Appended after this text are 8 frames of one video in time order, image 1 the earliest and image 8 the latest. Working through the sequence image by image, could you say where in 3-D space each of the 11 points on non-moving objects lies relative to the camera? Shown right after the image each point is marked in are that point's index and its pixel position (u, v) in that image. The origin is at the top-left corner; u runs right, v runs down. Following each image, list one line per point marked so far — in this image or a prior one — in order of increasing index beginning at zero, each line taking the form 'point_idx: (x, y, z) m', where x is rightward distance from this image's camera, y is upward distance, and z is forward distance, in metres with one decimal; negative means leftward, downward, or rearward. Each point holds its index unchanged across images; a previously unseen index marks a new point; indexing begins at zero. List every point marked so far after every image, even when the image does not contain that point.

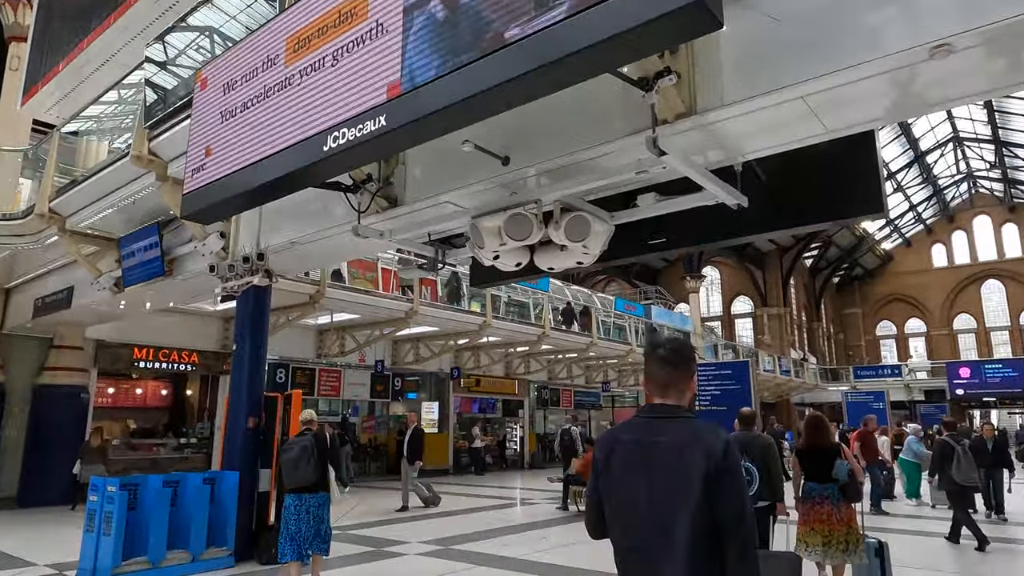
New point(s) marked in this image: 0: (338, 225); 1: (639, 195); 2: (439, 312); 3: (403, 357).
0: (-1.3, +0.5, +5.0) m
1: (+0.8, +0.6, +4.1) m
2: (-1.6, -0.4, +13.7) m
3: (-2.7, -1.7, +16.3) m
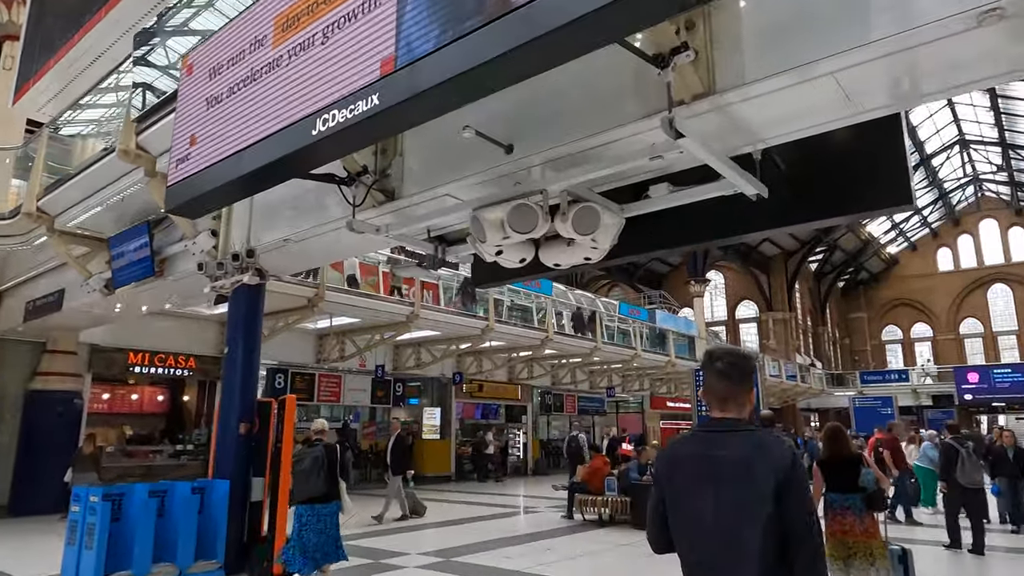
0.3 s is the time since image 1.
0: (-1.3, +0.5, +4.8) m
1: (+0.8, +0.6, +3.9) m
2: (-1.5, -0.5, +13.5) m
3: (-2.6, -1.8, +16.1) m
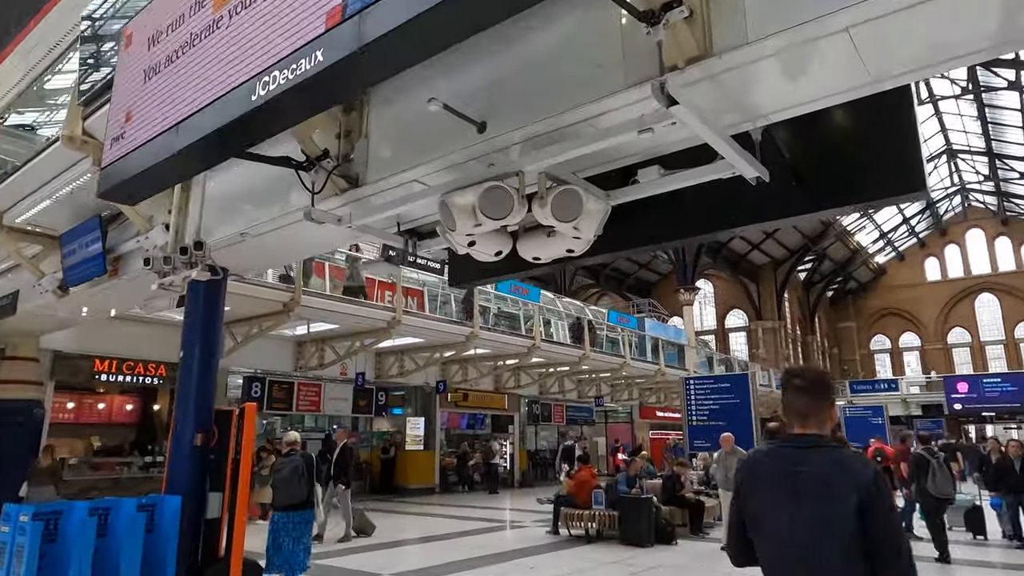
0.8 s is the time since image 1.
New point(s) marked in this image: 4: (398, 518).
0: (-1.5, +0.5, +4.4) m
1: (+0.7, +0.6, +3.5) m
2: (-1.8, -0.6, +13.0) m
3: (-3.0, -2.0, +15.6) m
4: (-2.2, -4.5, +12.9) m
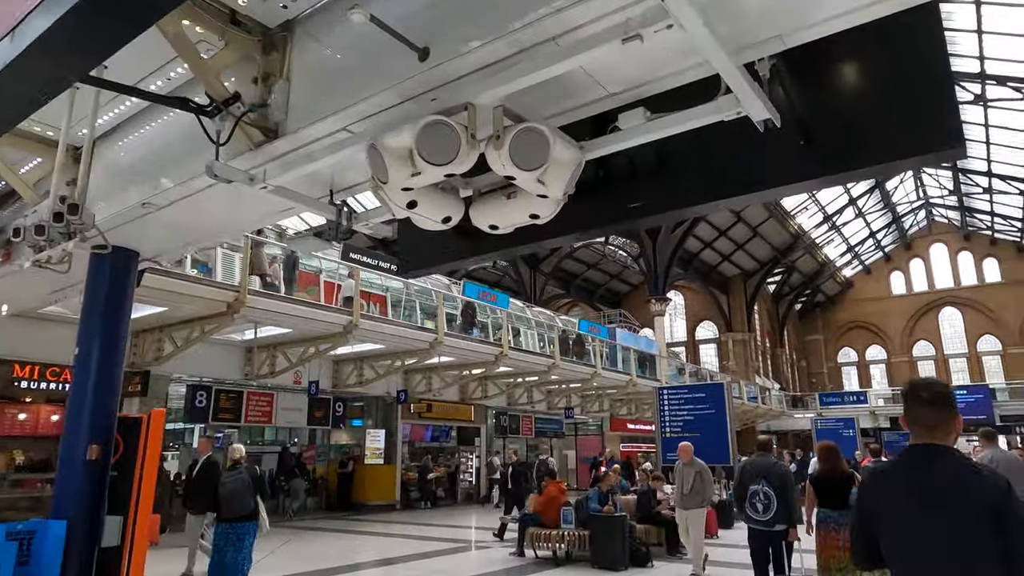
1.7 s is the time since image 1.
0: (-1.7, +0.6, +3.6) m
1: (+0.5, +0.8, +2.9) m
2: (-2.4, -0.7, +12.2) m
3: (-3.7, -2.0, +14.7) m
4: (-2.9, -4.5, +12.0) m
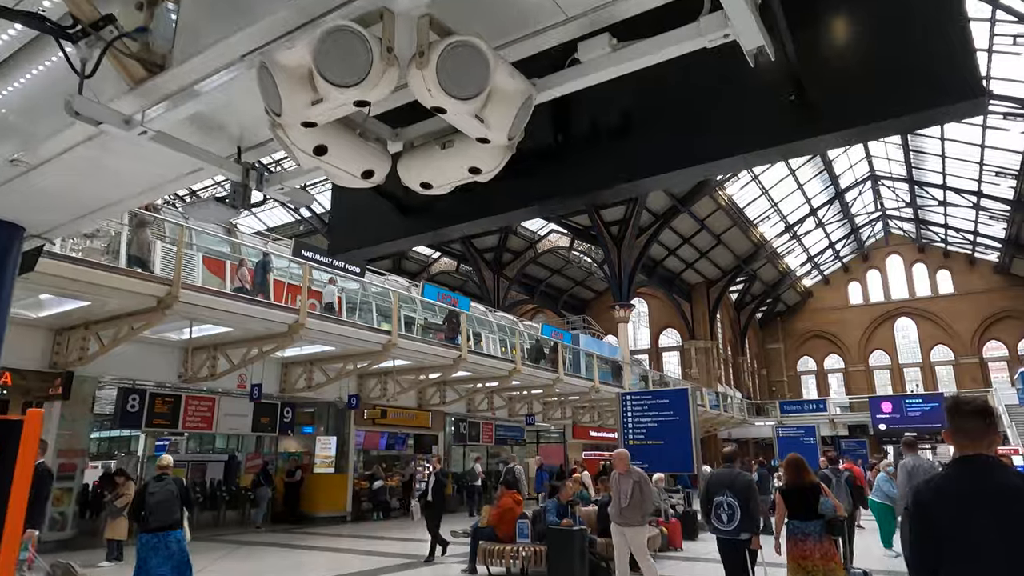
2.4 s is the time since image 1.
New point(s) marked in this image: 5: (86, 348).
0: (-2.0, +0.7, +3.0) m
1: (+0.2, +0.9, +2.3) m
2: (-3.2, -0.6, +11.5) m
3: (-4.6, -2.0, +14.0) m
4: (-3.7, -4.5, +11.2) m
5: (-6.4, -0.9, +10.0) m
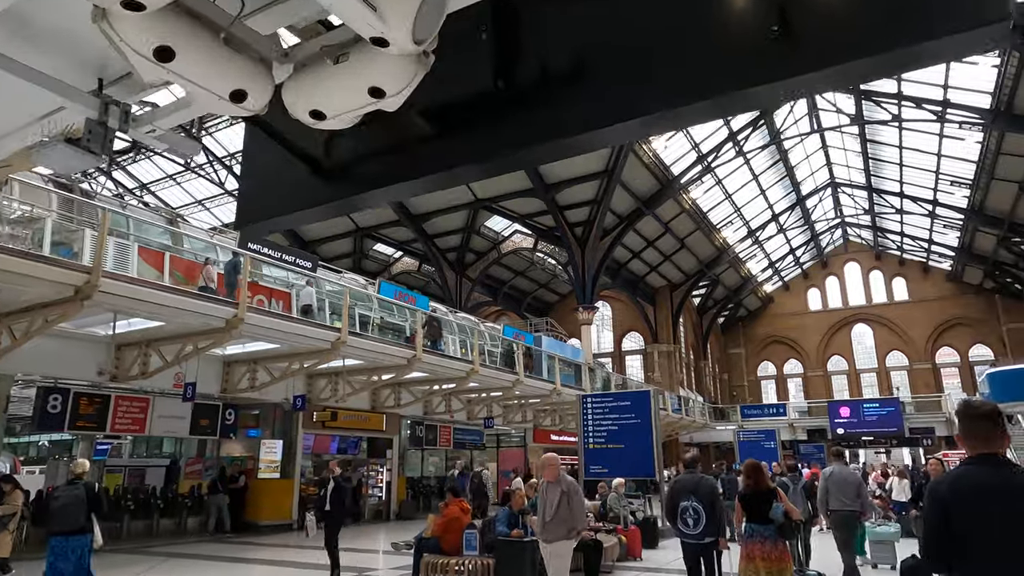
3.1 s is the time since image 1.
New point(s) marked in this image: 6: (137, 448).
0: (-2.2, +0.9, +2.3) m
1: (0.0, +1.0, +1.8) m
2: (-3.9, -0.5, +10.8) m
3: (-5.5, -1.9, +13.1) m
4: (-4.4, -4.4, +10.5) m
5: (-7.1, -0.7, +9.1) m
6: (-7.1, -3.1, +12.6) m
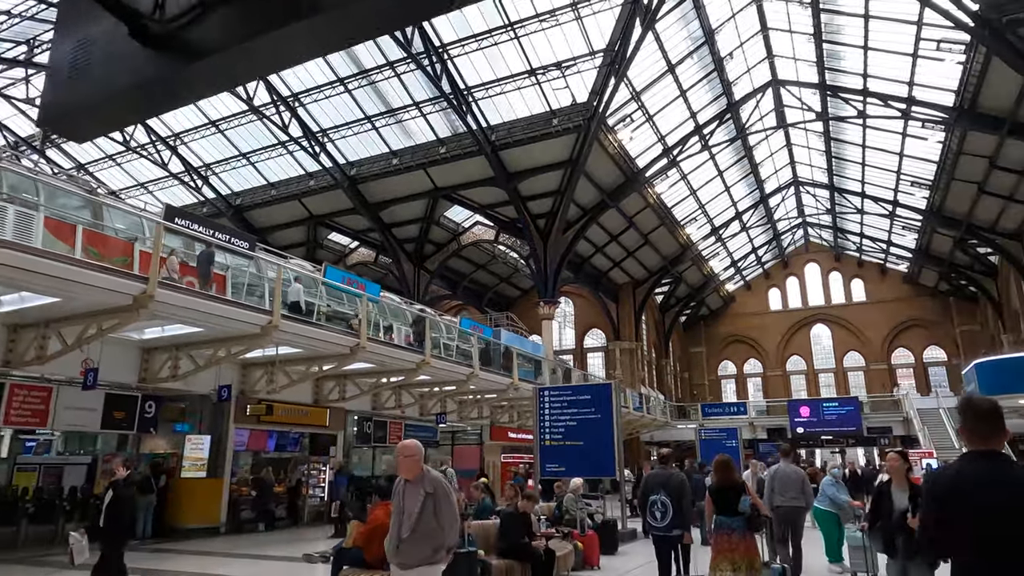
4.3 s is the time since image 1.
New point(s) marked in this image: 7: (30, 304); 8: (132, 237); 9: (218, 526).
0: (-2.5, +1.2, +1.3) m
1: (-0.2, +1.2, +0.9) m
2: (-4.6, -0.2, +9.6) m
3: (-6.3, -1.5, +11.9) m
4: (-5.2, -4.0, +9.3) m
5: (-7.7, -0.3, +7.8) m
6: (-8.0, -2.7, +11.2) m
7: (-6.5, -0.2, +9.1) m
8: (-5.3, +0.8, +8.9) m
9: (-5.8, -4.7, +13.1) m
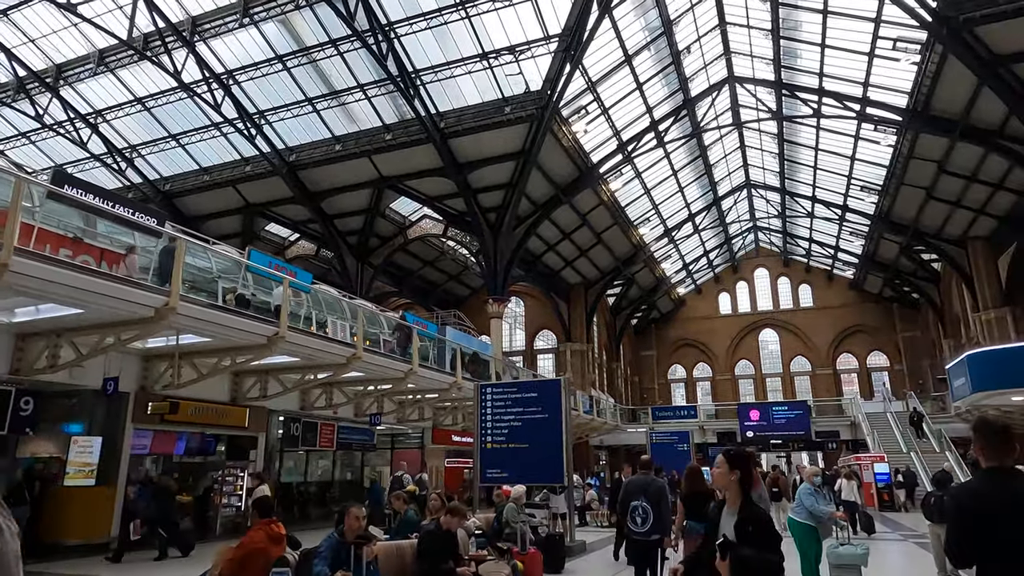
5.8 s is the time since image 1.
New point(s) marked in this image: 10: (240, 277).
0: (-2.7, +1.6, -0.1) m
1: (-0.4, +1.6, -0.3) m
2: (-5.4, +0.2, +8.1) m
3: (-7.3, -1.2, +10.2) m
4: (-6.0, -3.7, +7.6) m
5: (-8.4, +0.1, +6.0) m
6: (-8.9, -2.3, +9.4) m
7: (-7.3, +0.1, +7.4) m
8: (-6.1, +1.2, +7.3) m
9: (-6.9, -4.4, +11.5) m
10: (-4.7, +0.3, +10.5) m
